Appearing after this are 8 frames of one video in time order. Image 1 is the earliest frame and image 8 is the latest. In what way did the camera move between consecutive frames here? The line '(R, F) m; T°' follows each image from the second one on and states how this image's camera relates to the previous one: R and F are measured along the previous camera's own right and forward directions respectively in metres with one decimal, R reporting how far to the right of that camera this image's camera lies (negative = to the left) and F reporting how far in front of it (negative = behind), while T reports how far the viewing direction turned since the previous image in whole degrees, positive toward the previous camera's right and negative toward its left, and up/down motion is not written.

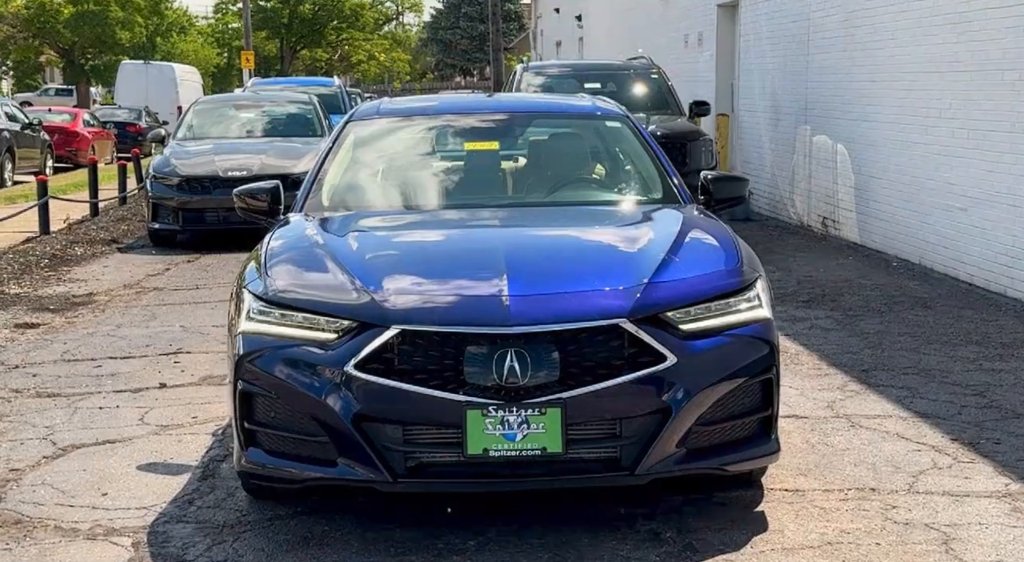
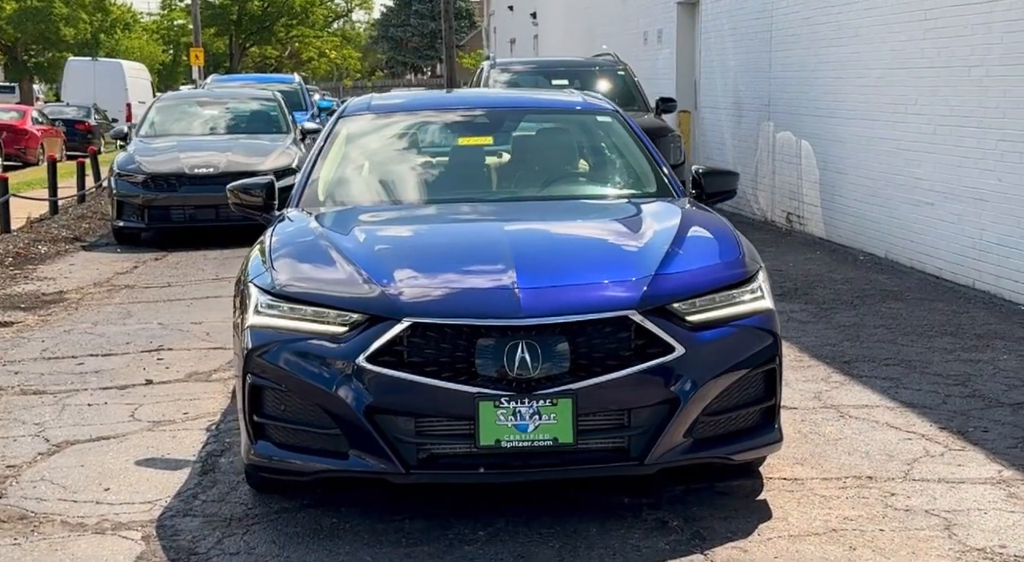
(-0.2, 0.0) m; +2°
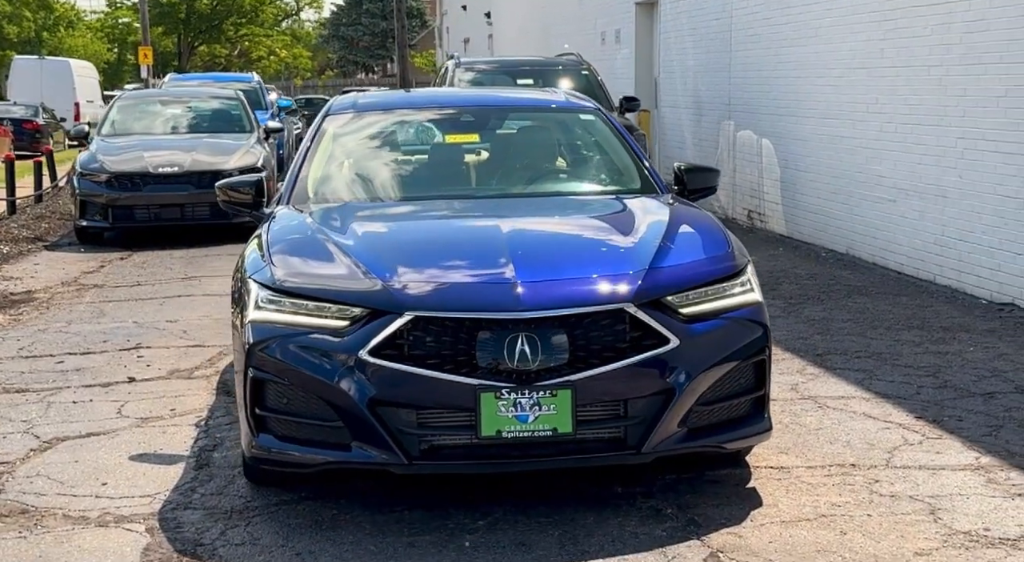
(-0.2, -0.1) m; +2°
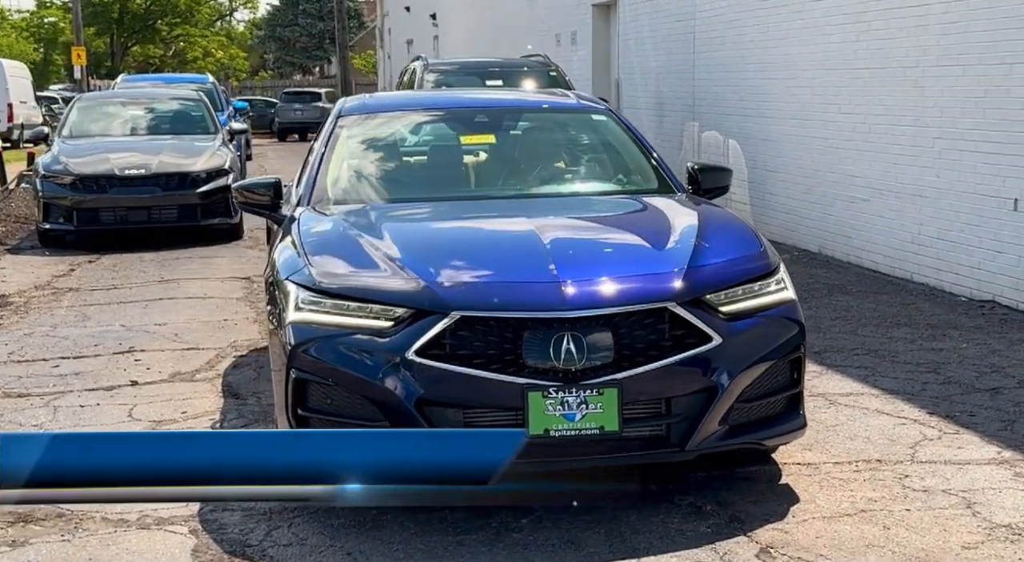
(-0.3, 0.0) m; +2°
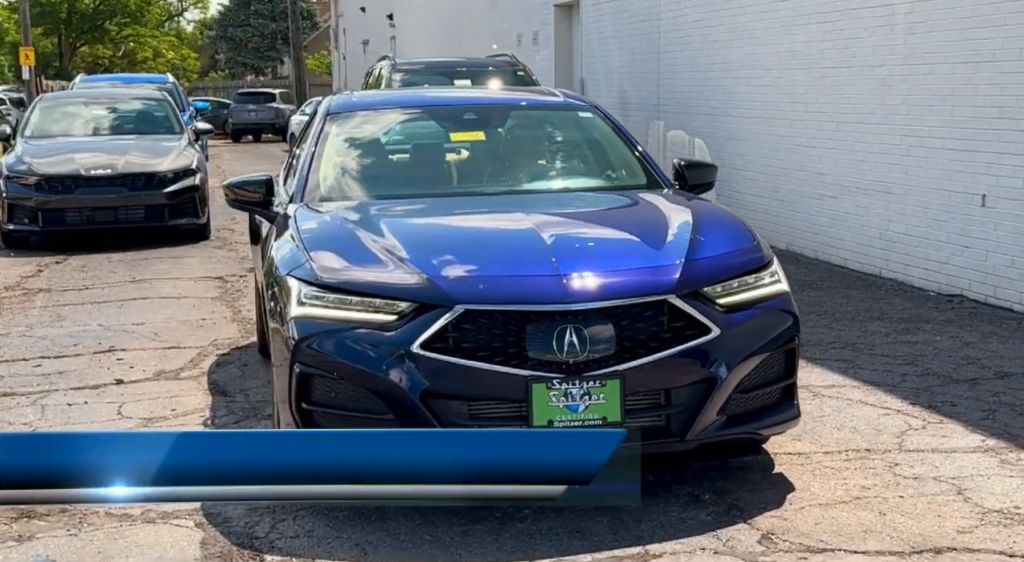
(-0.2, -0.1) m; +2°
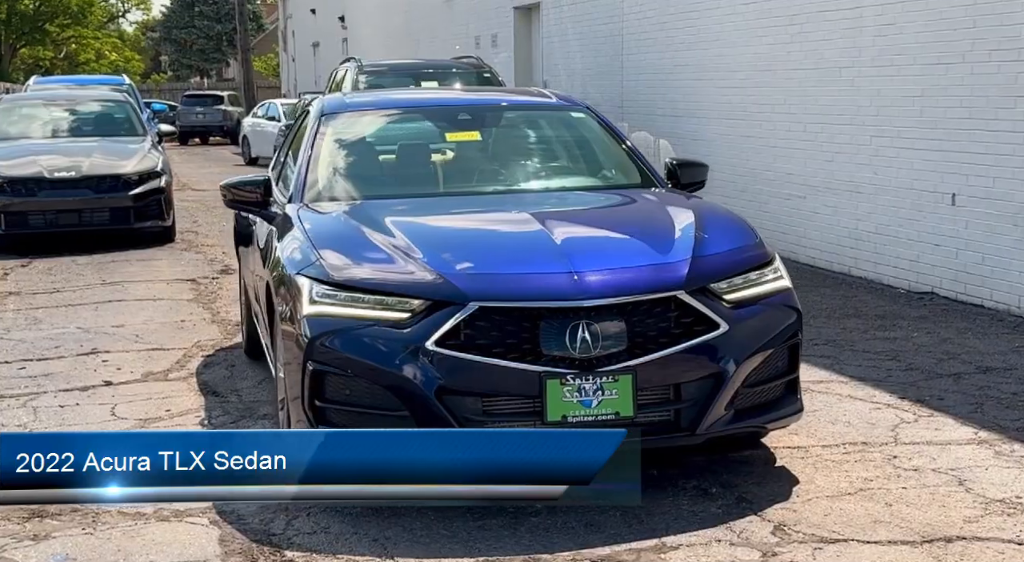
(-0.2, 0.0) m; +2°
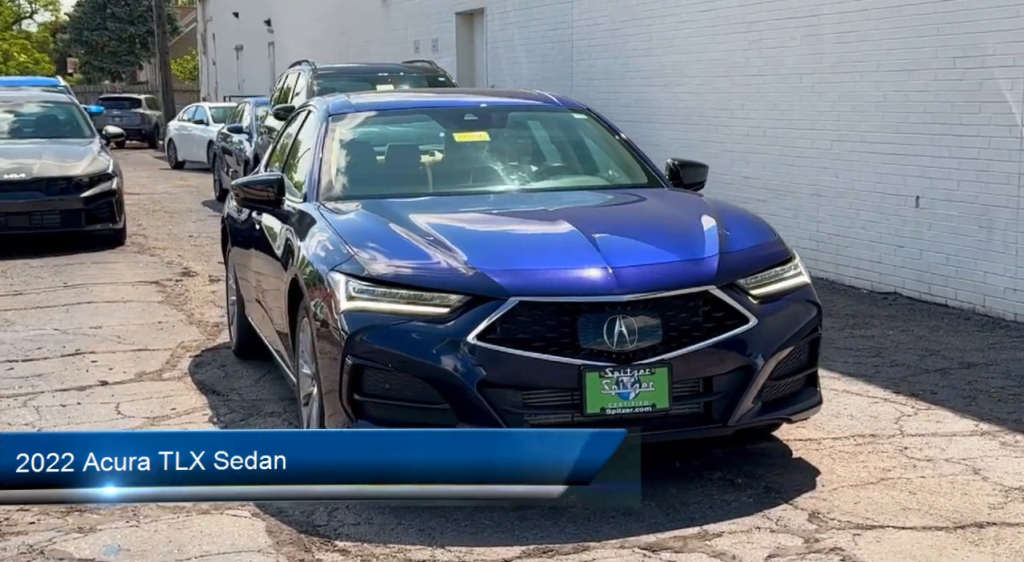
(-0.4, -0.1) m; +3°
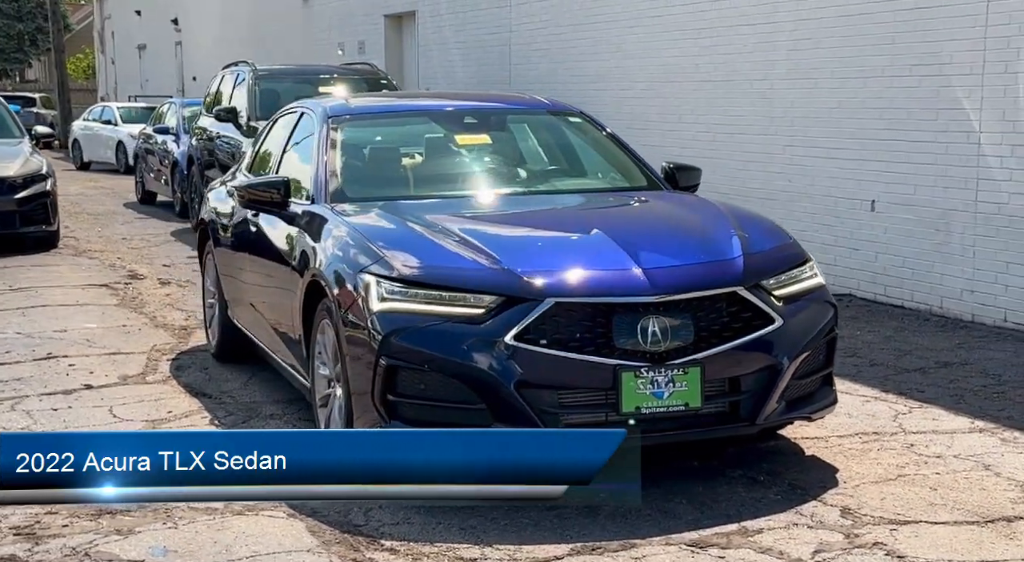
(-0.5, 0.0) m; +4°
